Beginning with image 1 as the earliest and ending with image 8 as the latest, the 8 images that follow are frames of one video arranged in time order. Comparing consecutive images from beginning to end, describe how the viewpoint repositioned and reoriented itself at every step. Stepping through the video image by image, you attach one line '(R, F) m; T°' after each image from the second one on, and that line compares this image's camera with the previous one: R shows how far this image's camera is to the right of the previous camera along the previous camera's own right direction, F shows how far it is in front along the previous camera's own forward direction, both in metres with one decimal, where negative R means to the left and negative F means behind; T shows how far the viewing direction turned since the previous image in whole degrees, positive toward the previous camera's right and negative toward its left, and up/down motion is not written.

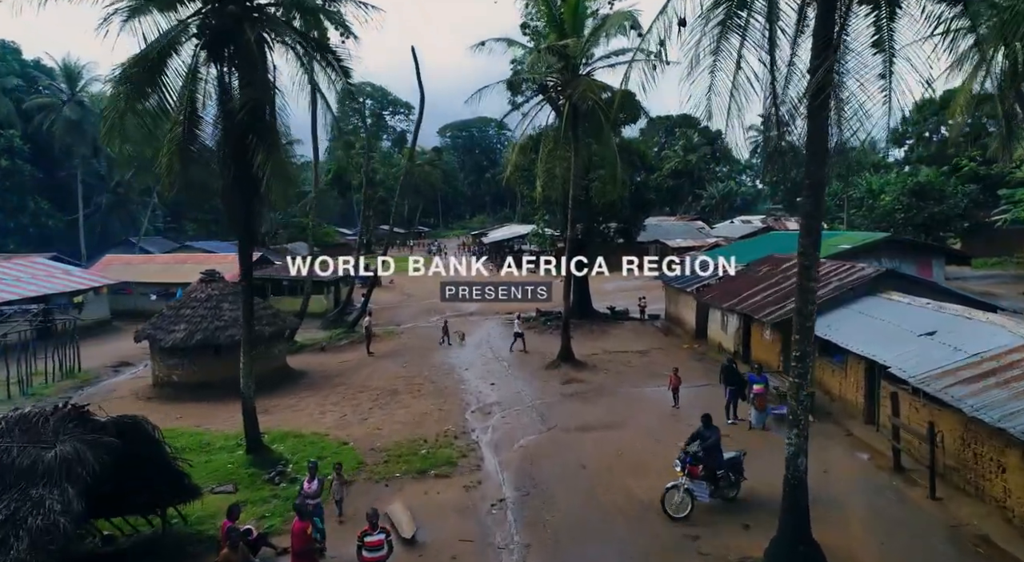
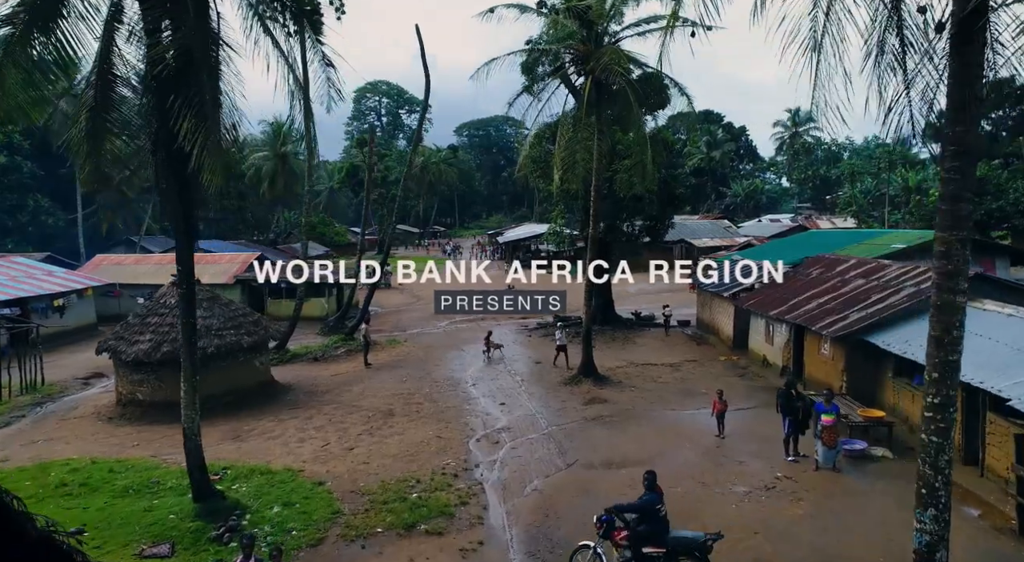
(+0.1, +2.5) m; -1°
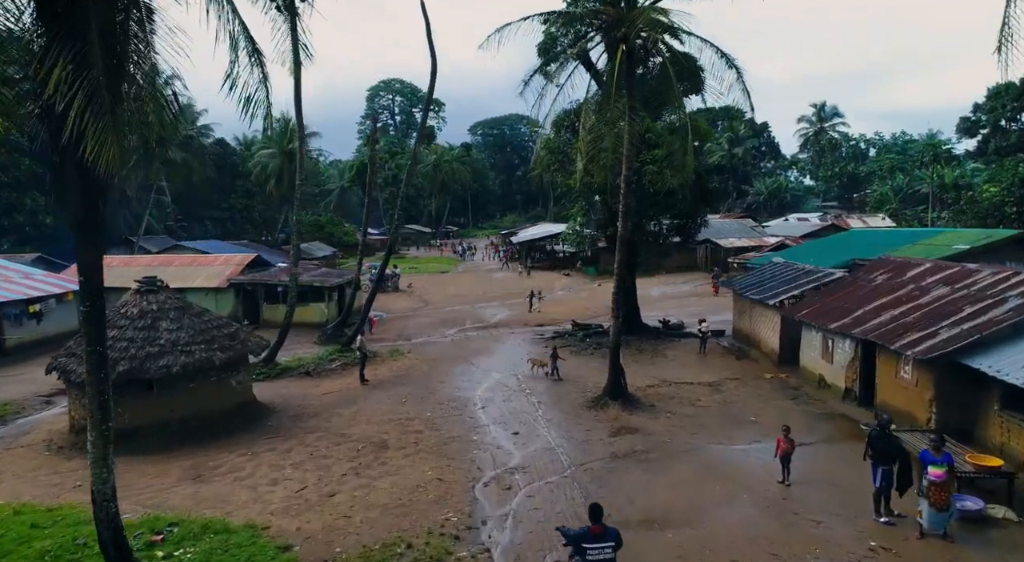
(0.0, +2.4) m; -1°
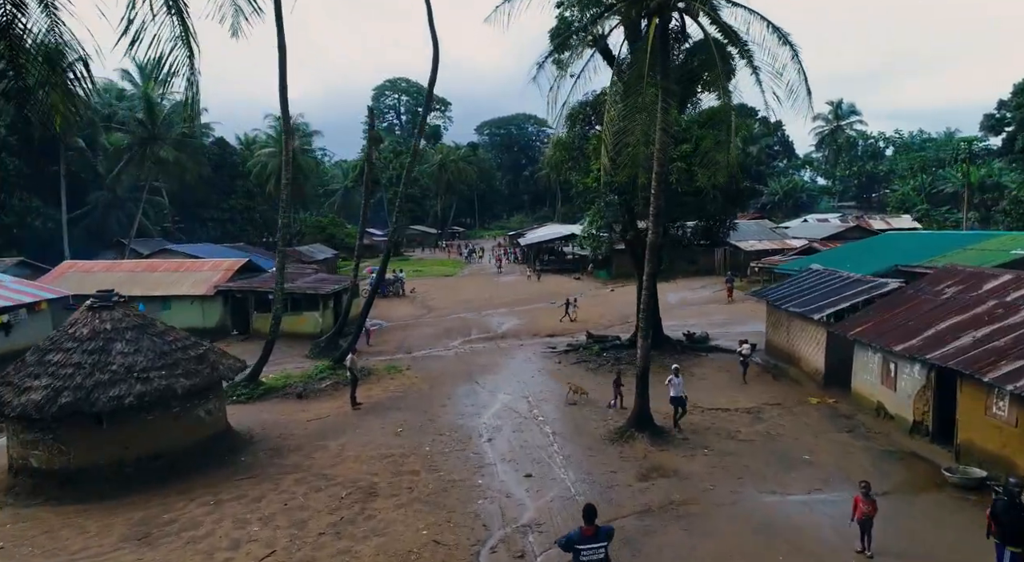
(-0.1, +2.1) m; -1°
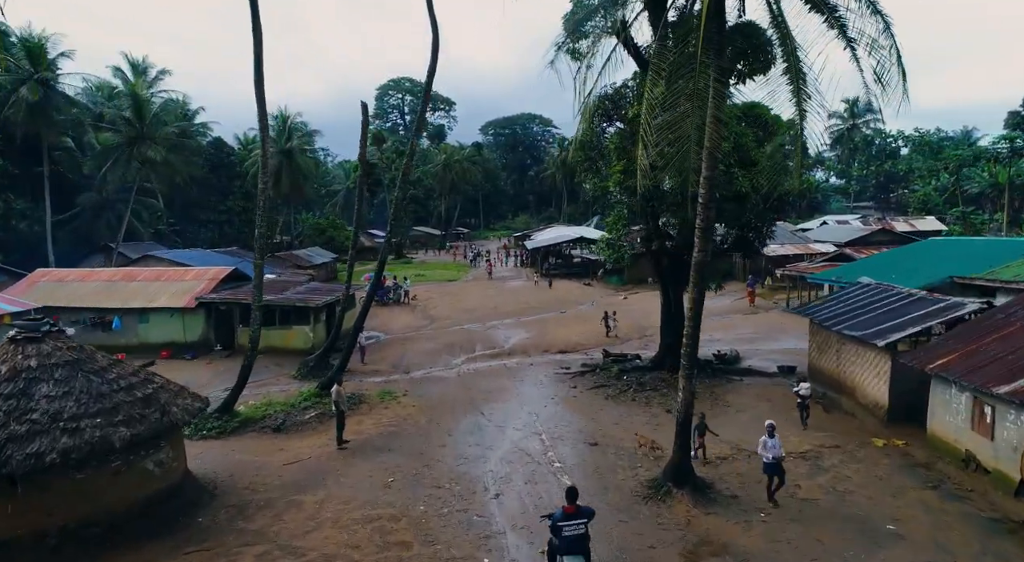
(-0.1, +2.3) m; 0°
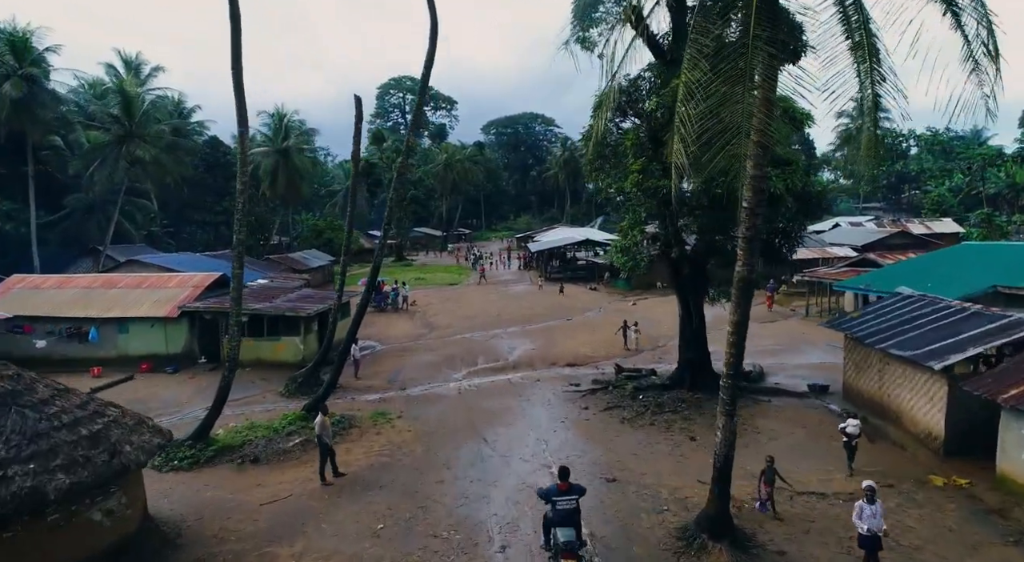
(-0.1, +1.6) m; 0°
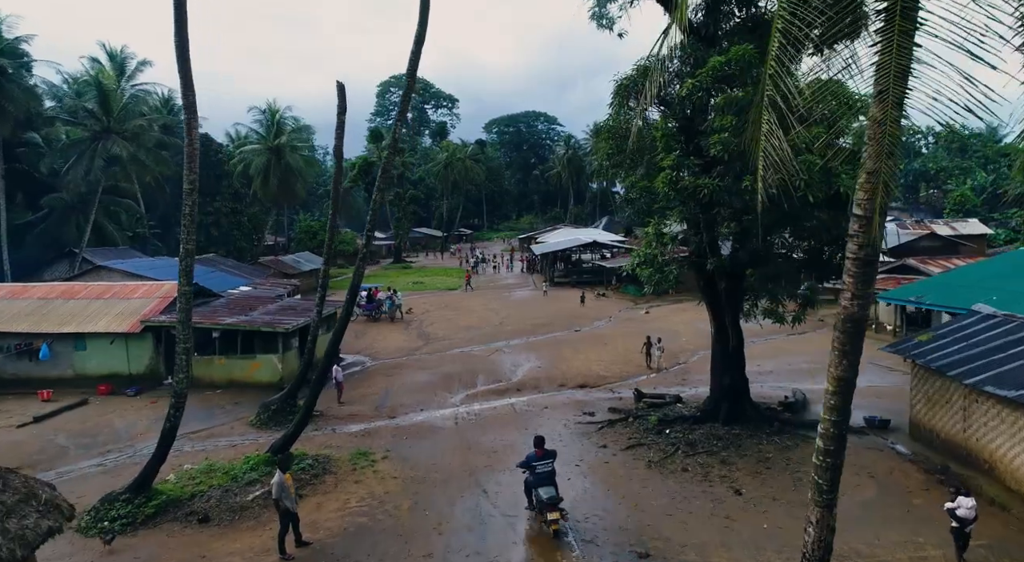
(-0.1, +2.5) m; 0°
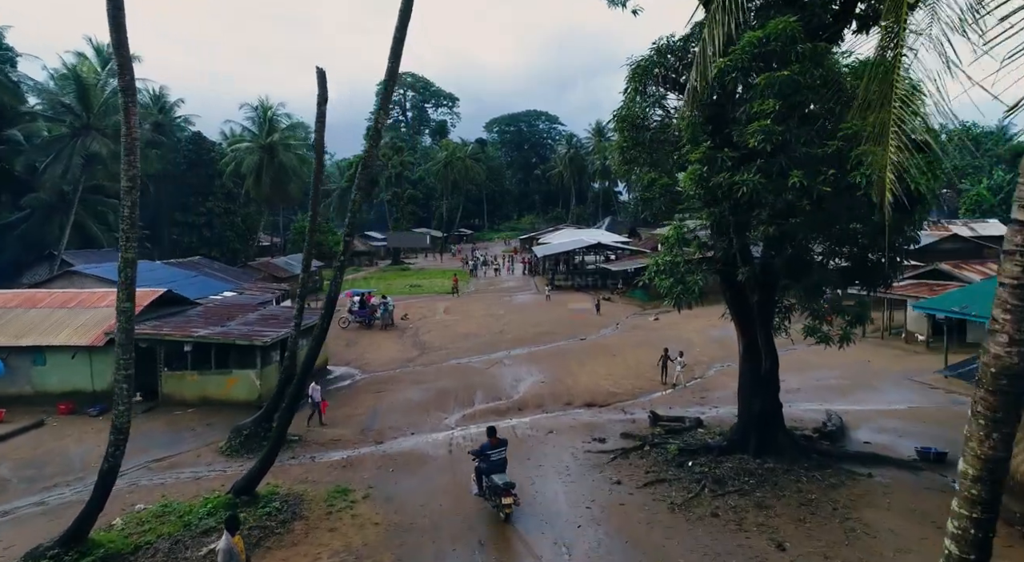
(0.0, +1.8) m; 0°
